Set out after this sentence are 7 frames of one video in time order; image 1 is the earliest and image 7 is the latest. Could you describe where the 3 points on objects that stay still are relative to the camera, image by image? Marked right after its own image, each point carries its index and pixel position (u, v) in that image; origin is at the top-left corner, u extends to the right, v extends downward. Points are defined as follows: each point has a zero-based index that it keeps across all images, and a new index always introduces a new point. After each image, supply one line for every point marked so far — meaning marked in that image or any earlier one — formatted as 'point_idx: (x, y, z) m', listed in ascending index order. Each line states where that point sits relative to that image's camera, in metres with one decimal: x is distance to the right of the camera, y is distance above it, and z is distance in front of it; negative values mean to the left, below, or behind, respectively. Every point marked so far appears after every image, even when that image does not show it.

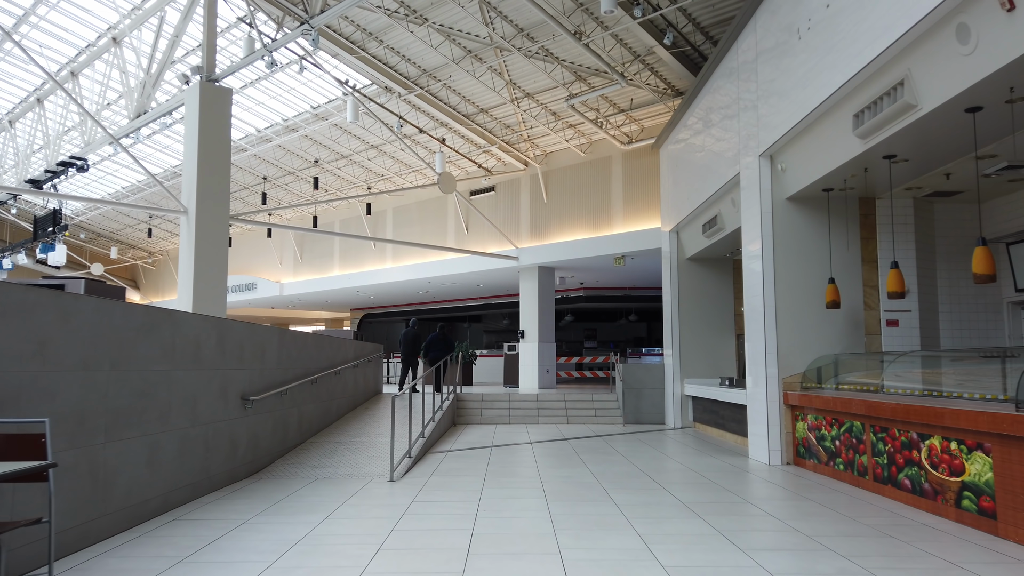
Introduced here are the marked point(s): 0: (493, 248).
0: (-0.4, +0.8, +16.3) m
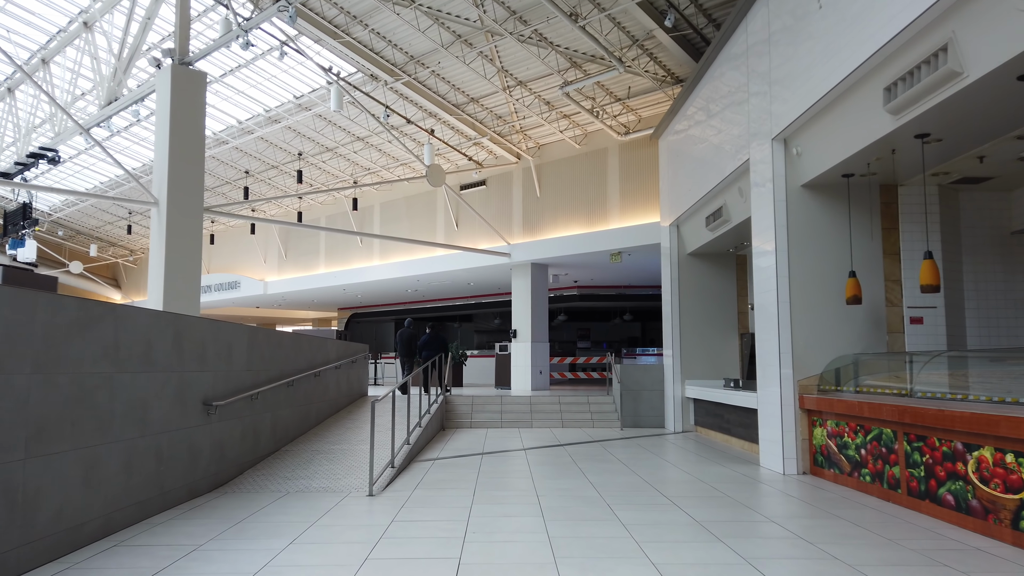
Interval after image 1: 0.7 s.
0: (-0.6, +0.9, +15.7) m
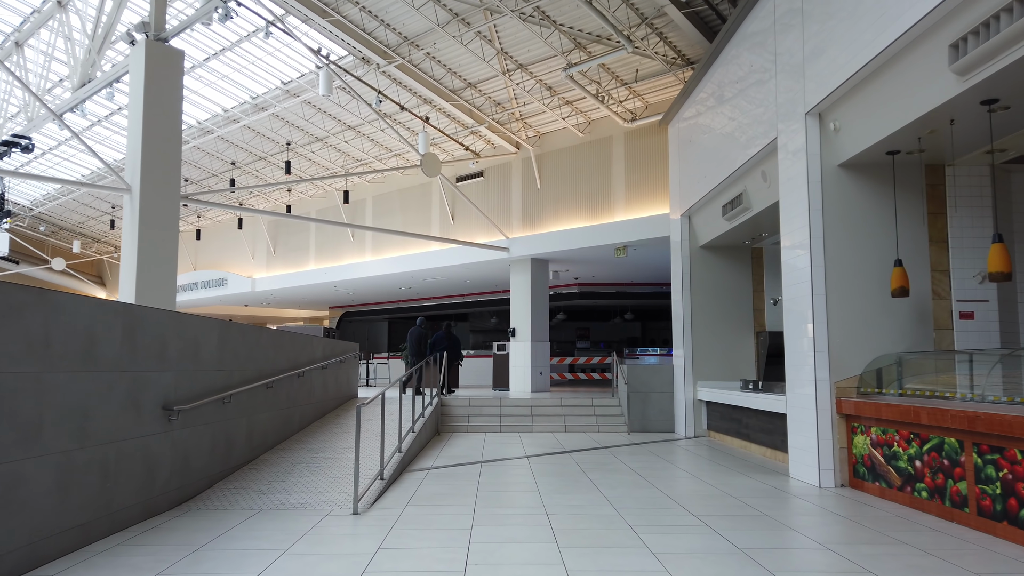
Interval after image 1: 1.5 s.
0: (-0.6, +0.9, +14.9) m
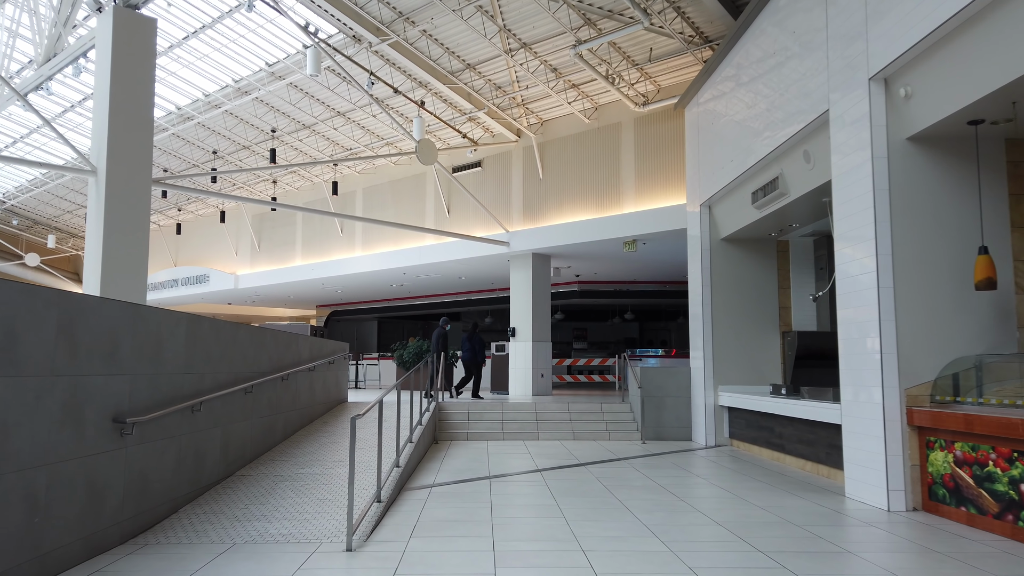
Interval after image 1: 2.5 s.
0: (-0.6, +1.0, +14.1) m
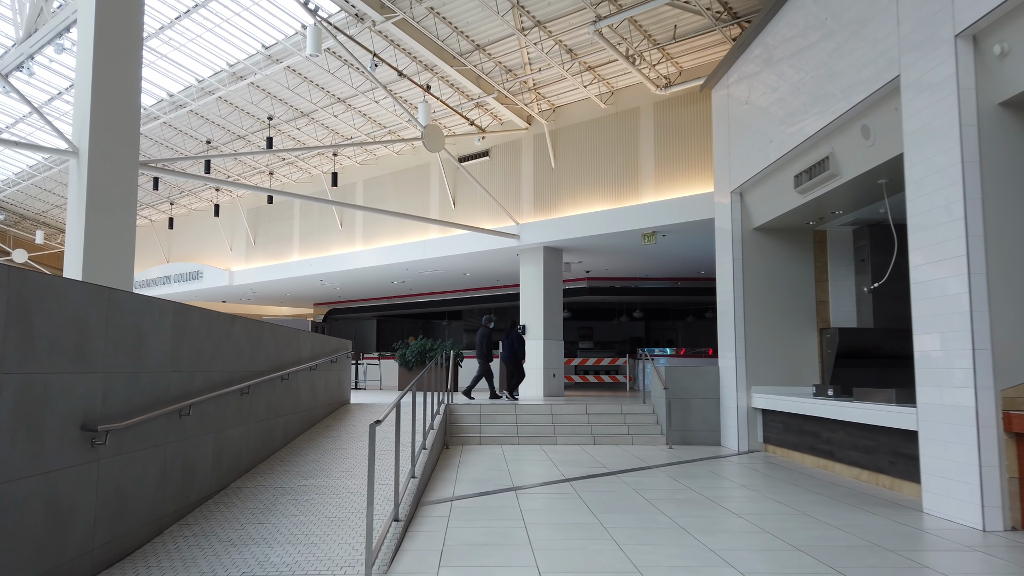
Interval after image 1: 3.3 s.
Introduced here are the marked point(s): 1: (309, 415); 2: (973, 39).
0: (-0.4, +1.1, +13.4) m
1: (-1.9, -1.2, +7.6) m
2: (+2.8, +1.5, +4.8) m
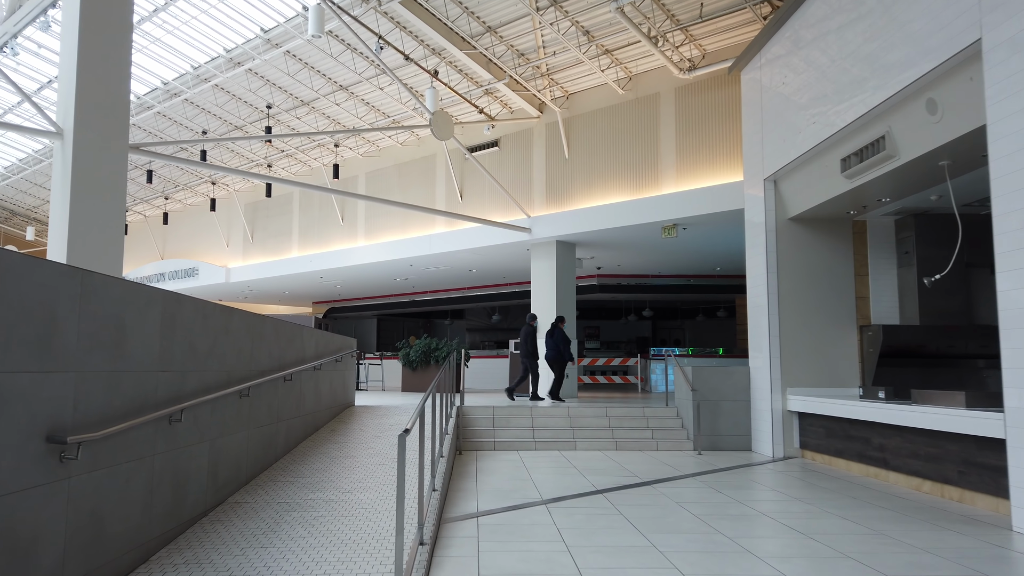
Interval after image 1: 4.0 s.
0: (-0.3, +1.1, +12.8) m
1: (-1.7, -1.1, +7.0) m
2: (+3.0, +1.6, +4.2) m
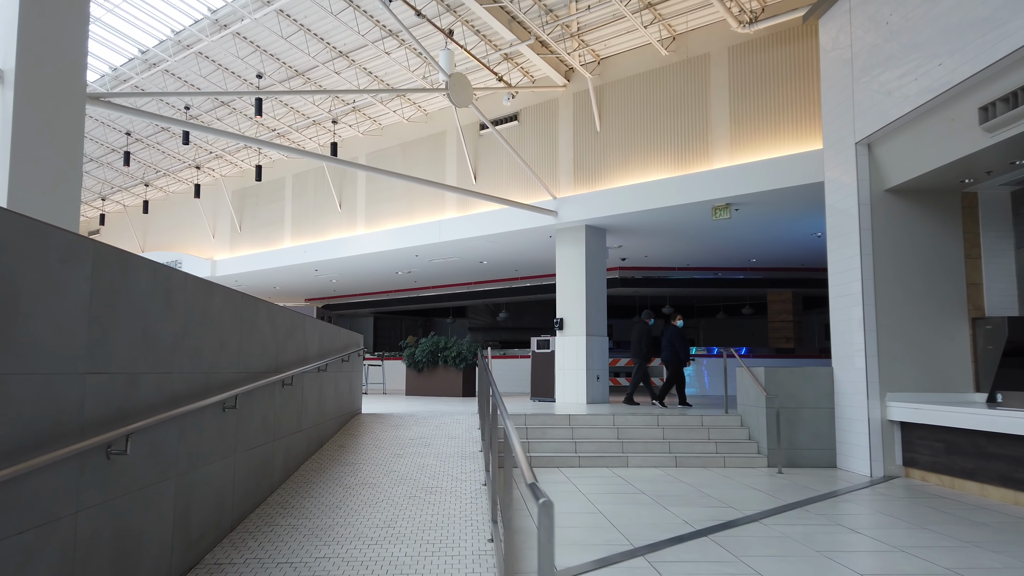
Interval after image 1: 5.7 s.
0: (+0.1, +1.2, +11.4) m
1: (-1.4, -1.0, +5.6) m
2: (+3.4, +1.7, +2.9) m
